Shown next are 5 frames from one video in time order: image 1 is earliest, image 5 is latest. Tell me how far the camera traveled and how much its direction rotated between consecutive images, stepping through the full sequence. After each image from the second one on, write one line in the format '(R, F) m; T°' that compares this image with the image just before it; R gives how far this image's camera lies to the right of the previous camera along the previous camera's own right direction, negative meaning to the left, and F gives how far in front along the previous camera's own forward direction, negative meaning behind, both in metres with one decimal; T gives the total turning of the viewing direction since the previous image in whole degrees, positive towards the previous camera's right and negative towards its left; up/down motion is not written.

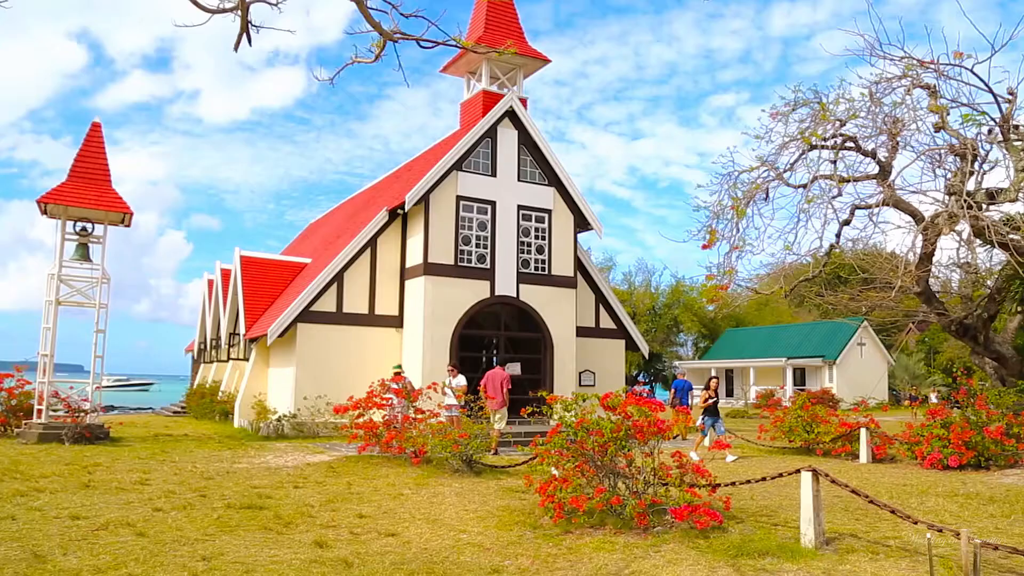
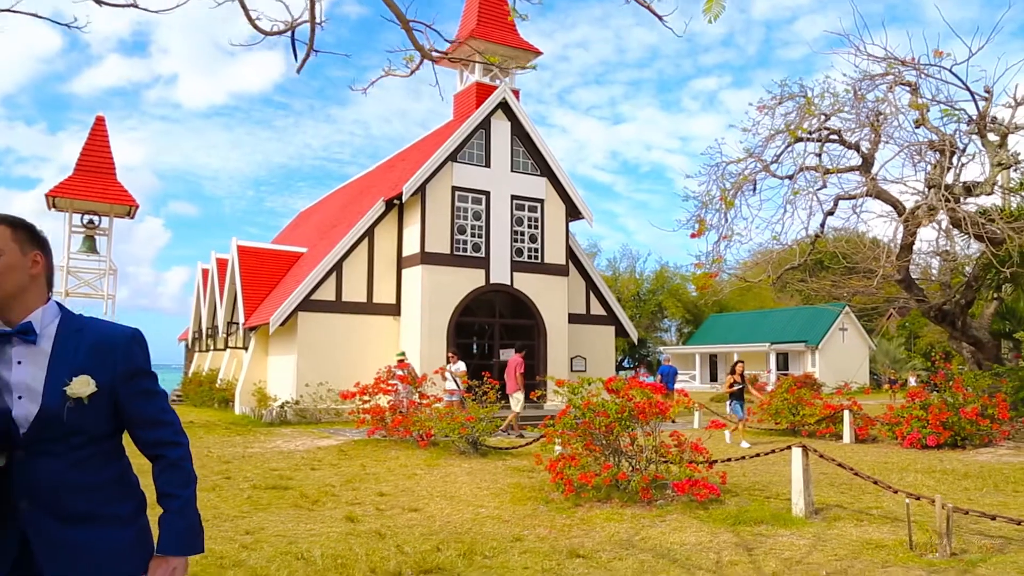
(-0.3, -0.6) m; +1°
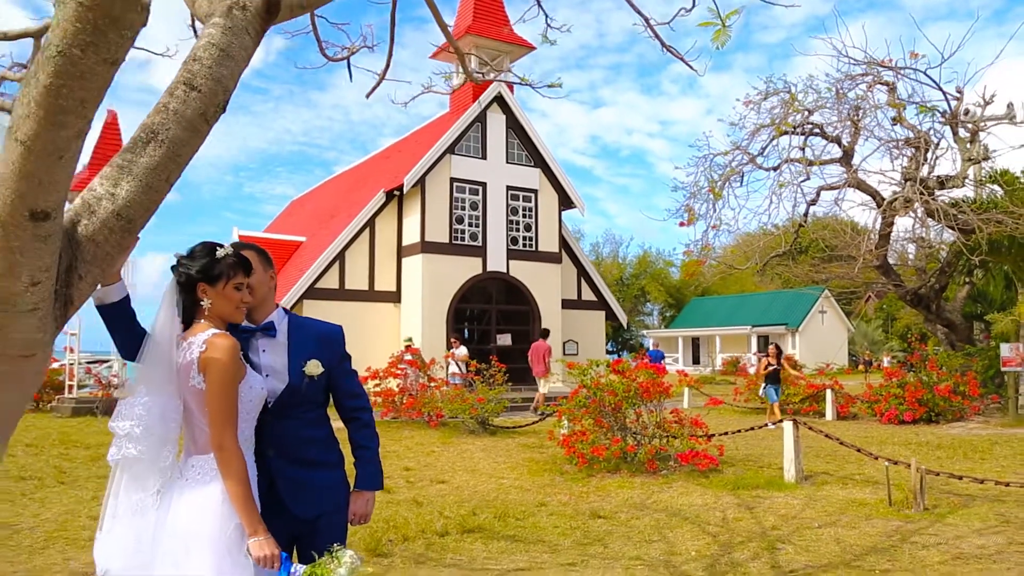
(-0.4, -0.8) m; +1°
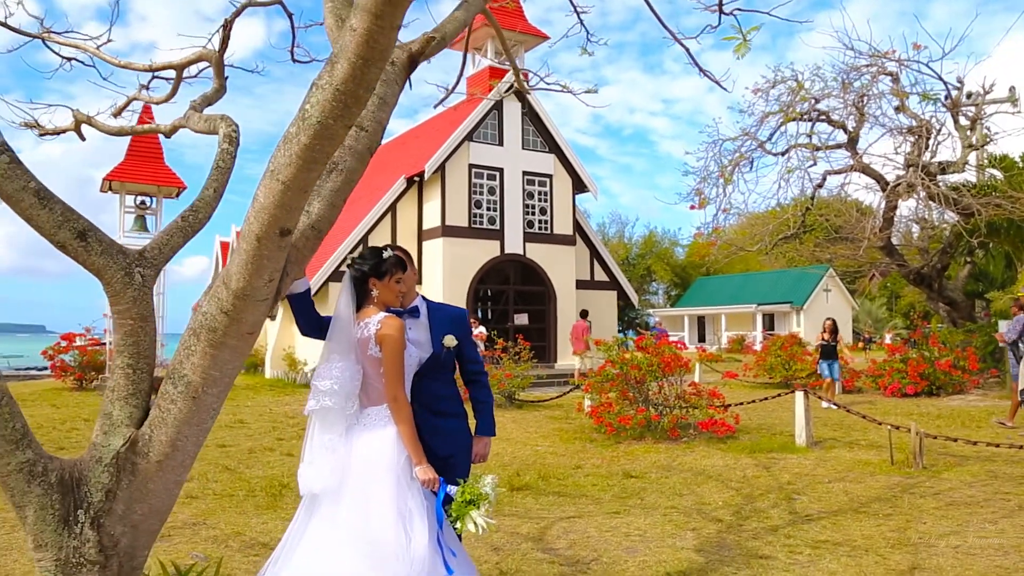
(-0.4, -0.9) m; 0°
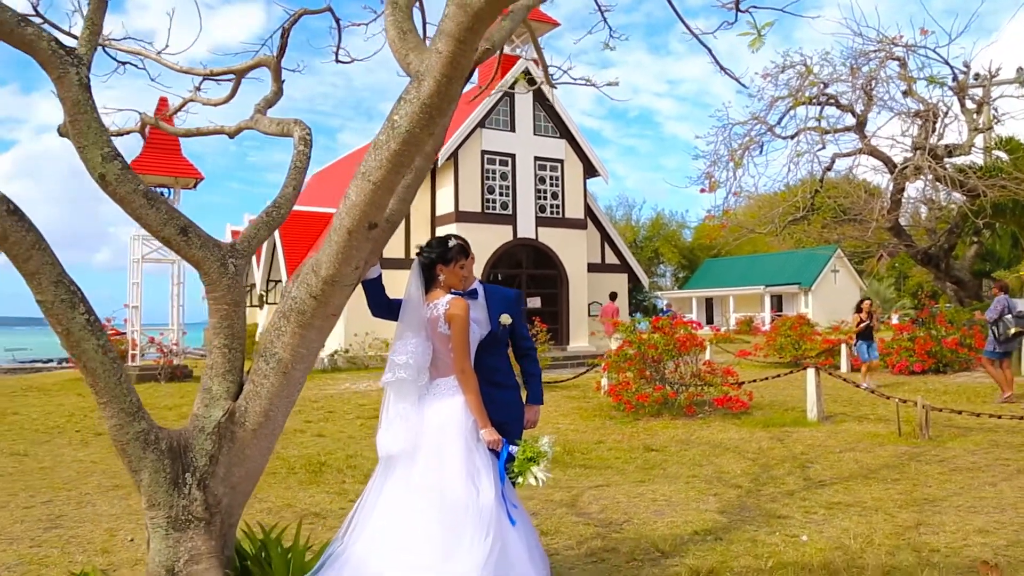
(-0.2, -0.5) m; 0°
